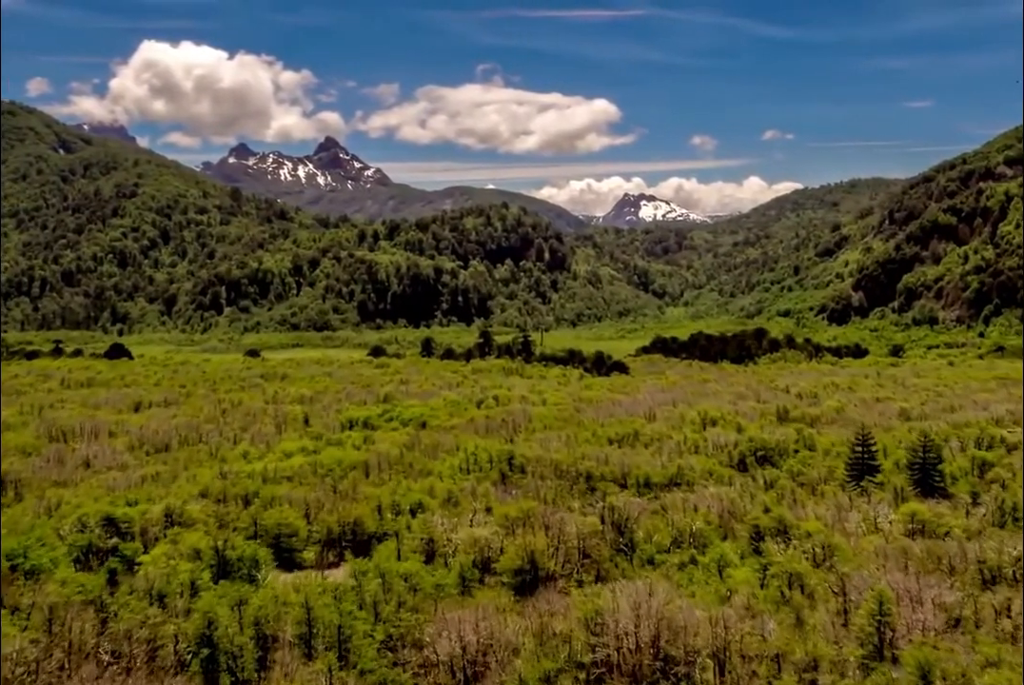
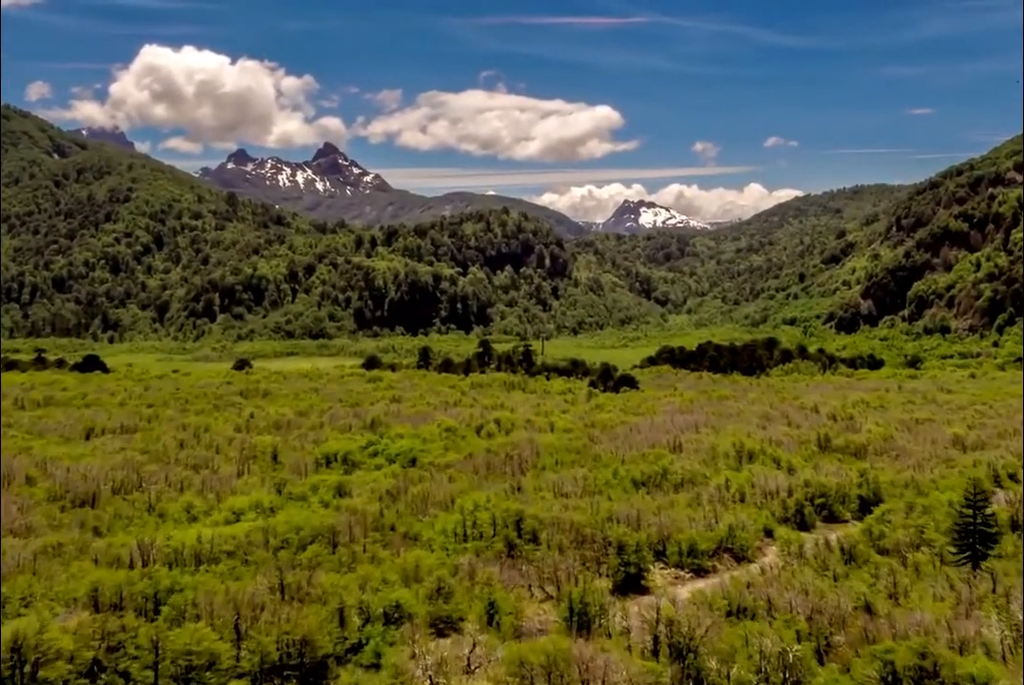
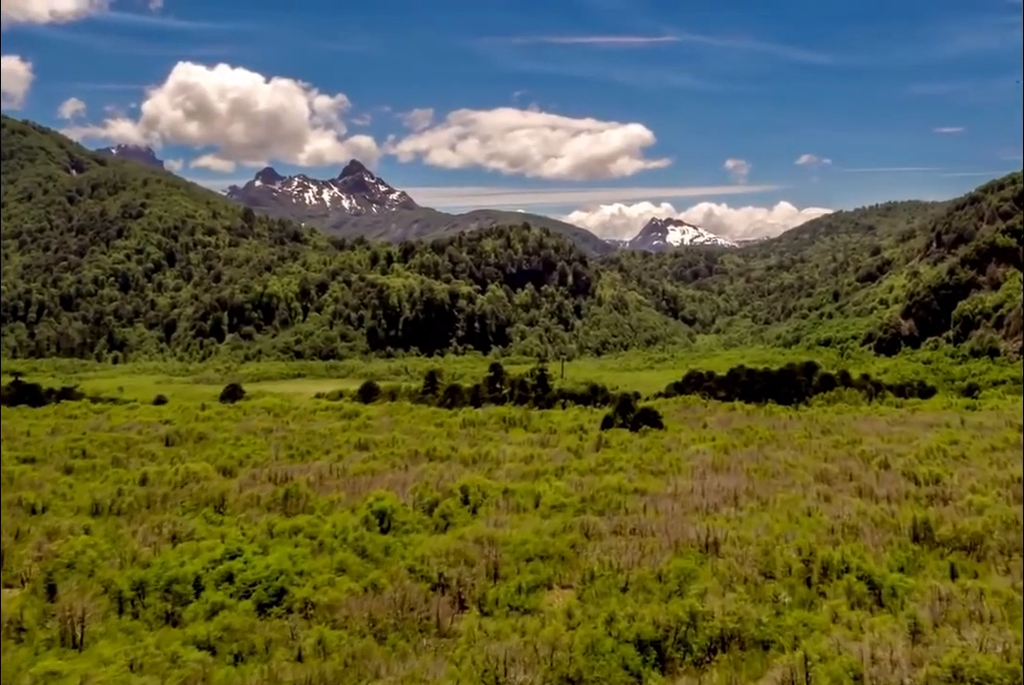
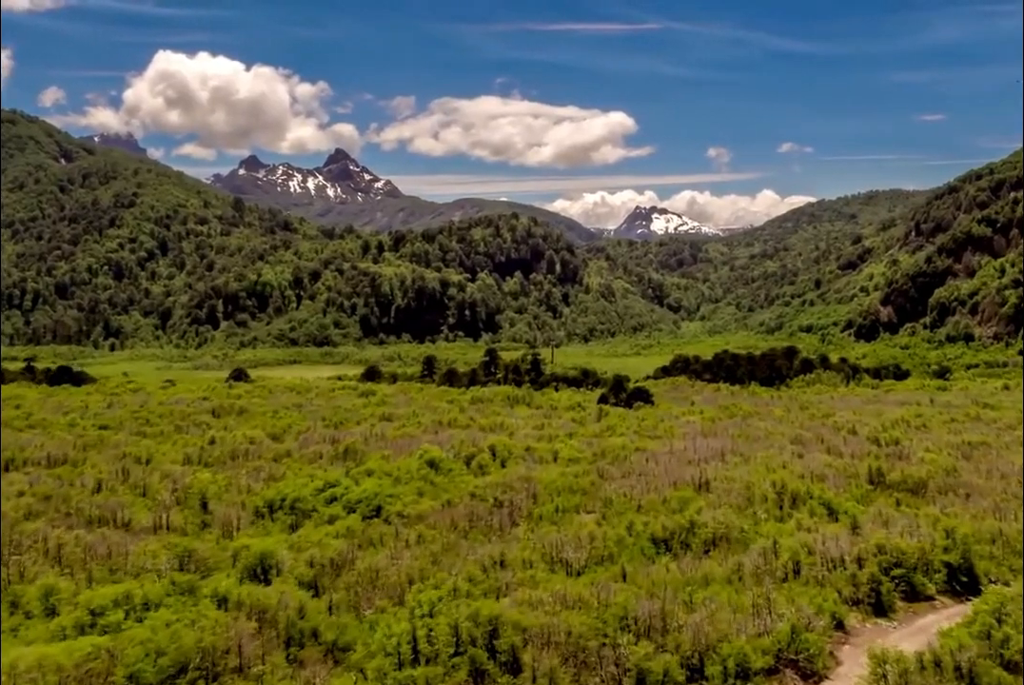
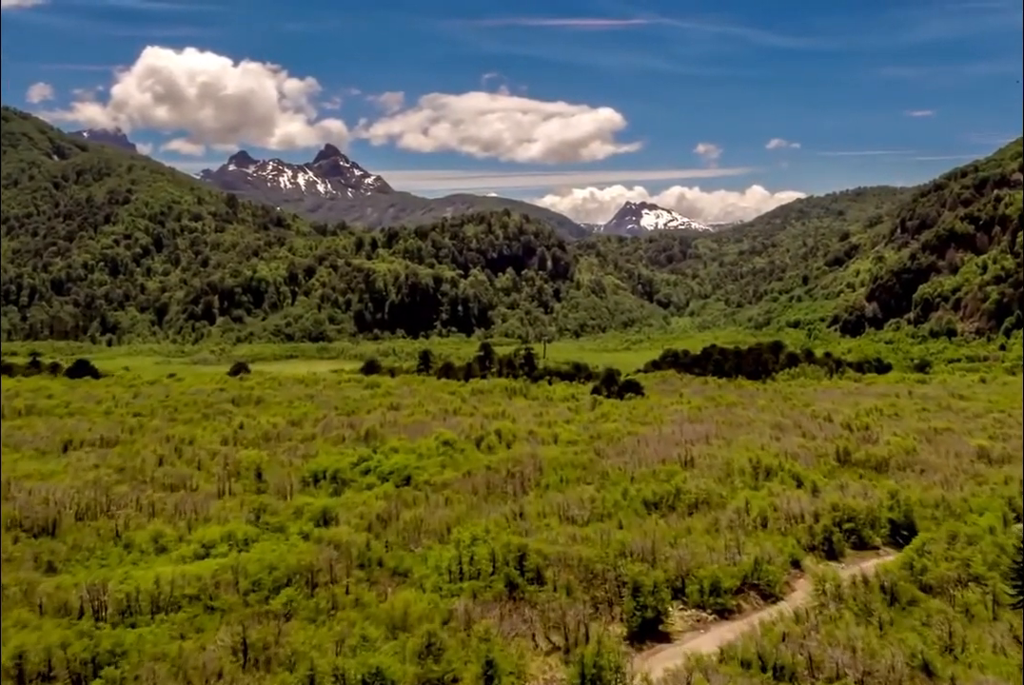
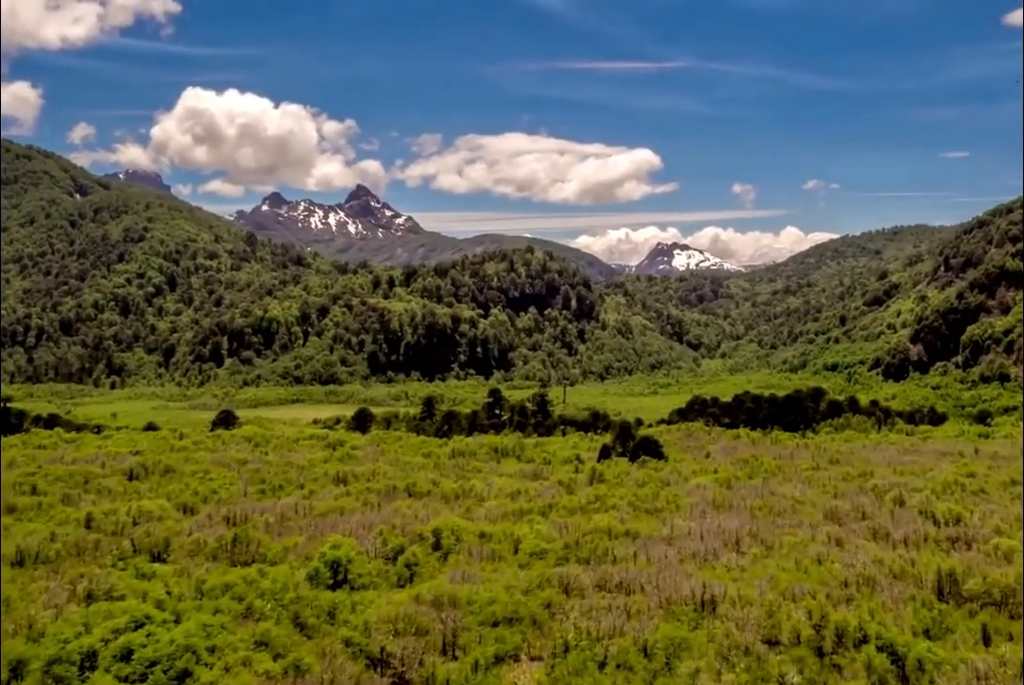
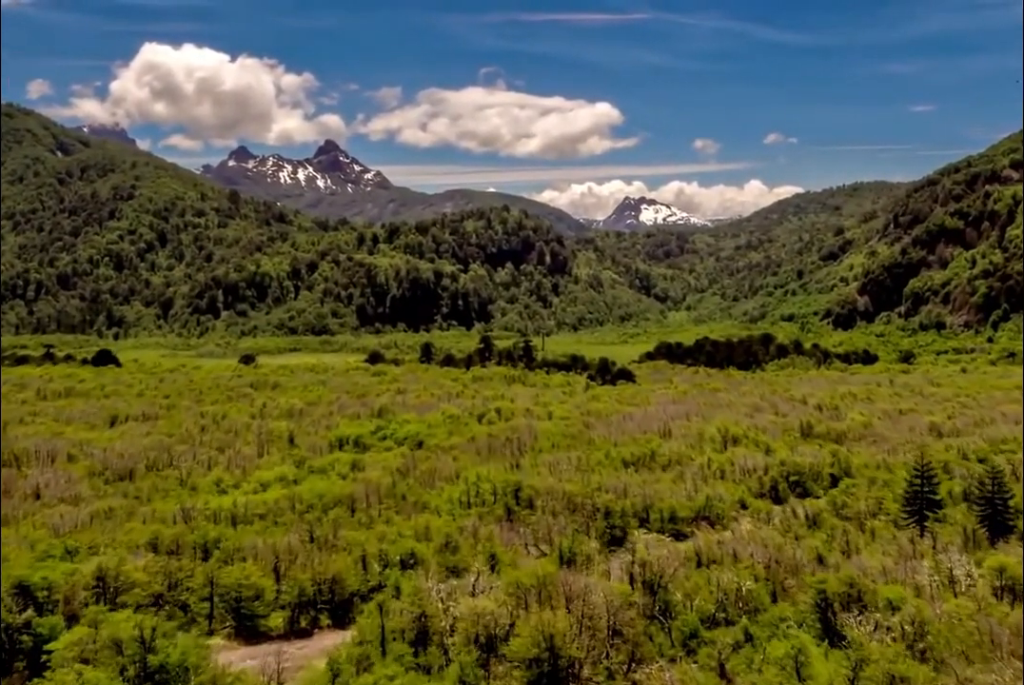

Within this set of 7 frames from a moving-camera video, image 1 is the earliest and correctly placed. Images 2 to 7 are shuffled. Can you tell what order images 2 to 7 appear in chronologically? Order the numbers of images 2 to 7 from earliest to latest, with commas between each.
7, 2, 5, 4, 3, 6
